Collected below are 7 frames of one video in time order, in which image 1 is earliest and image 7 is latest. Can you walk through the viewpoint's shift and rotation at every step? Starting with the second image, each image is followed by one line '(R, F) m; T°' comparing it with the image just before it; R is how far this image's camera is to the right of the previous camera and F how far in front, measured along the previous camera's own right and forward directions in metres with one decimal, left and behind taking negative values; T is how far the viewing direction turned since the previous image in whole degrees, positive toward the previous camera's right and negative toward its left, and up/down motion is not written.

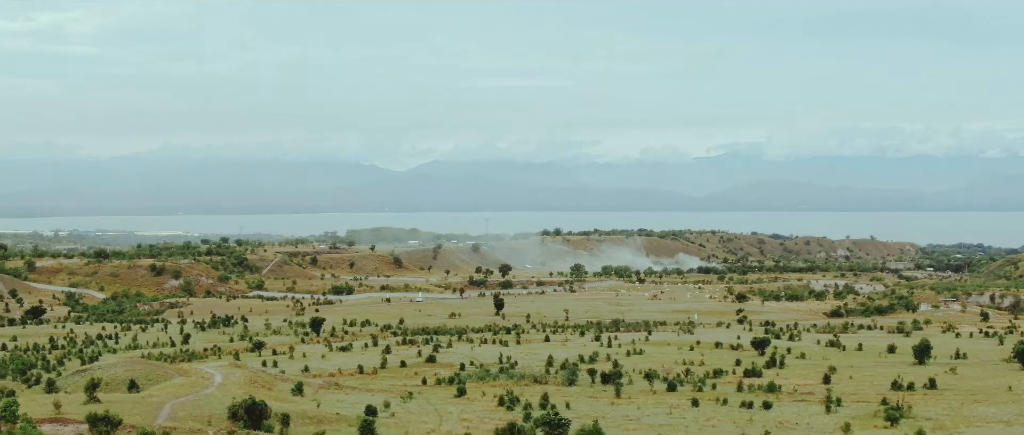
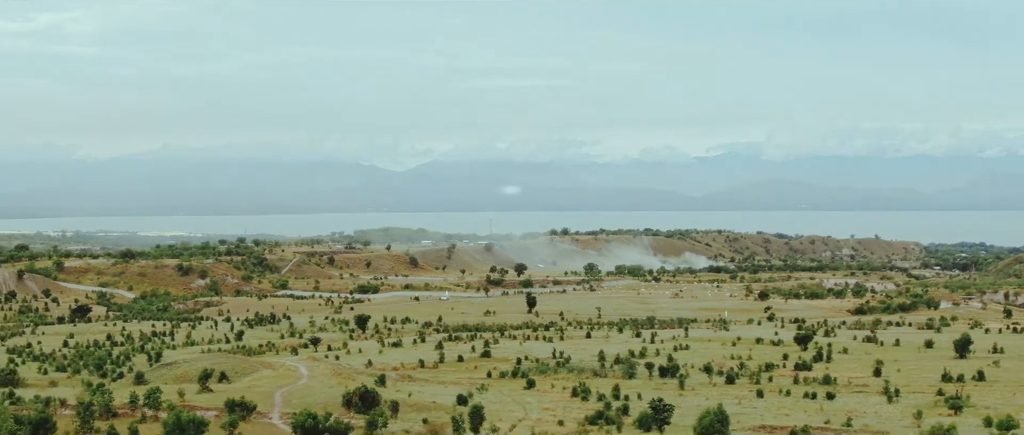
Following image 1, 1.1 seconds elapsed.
(-2.5, -1.4) m; 0°
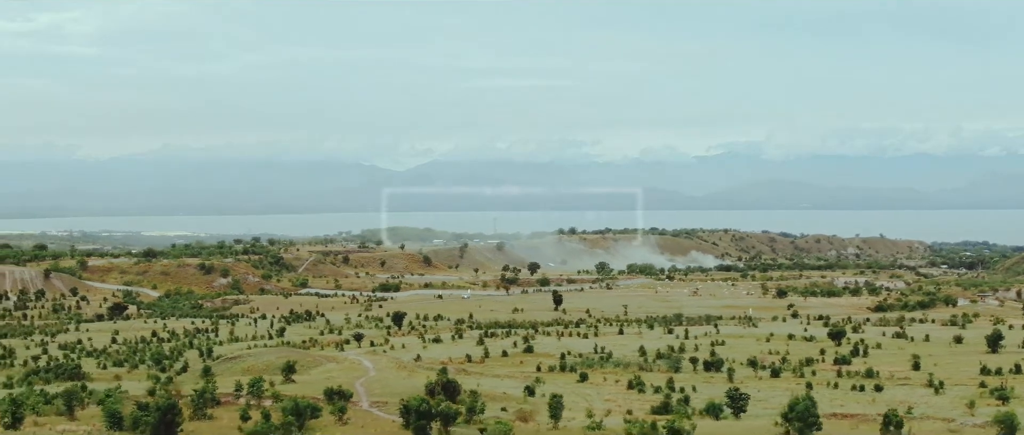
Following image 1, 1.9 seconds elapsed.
(-2.1, -1.2) m; 0°
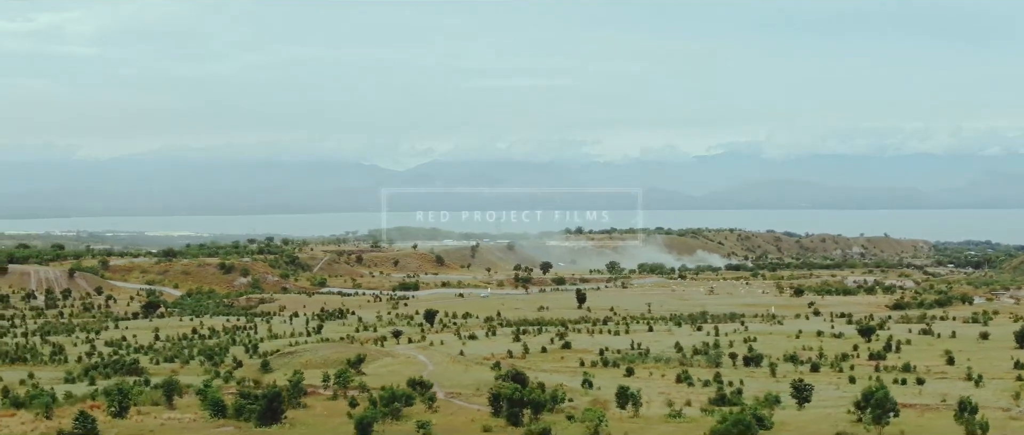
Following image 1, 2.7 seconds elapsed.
(-1.9, -1.1) m; 0°
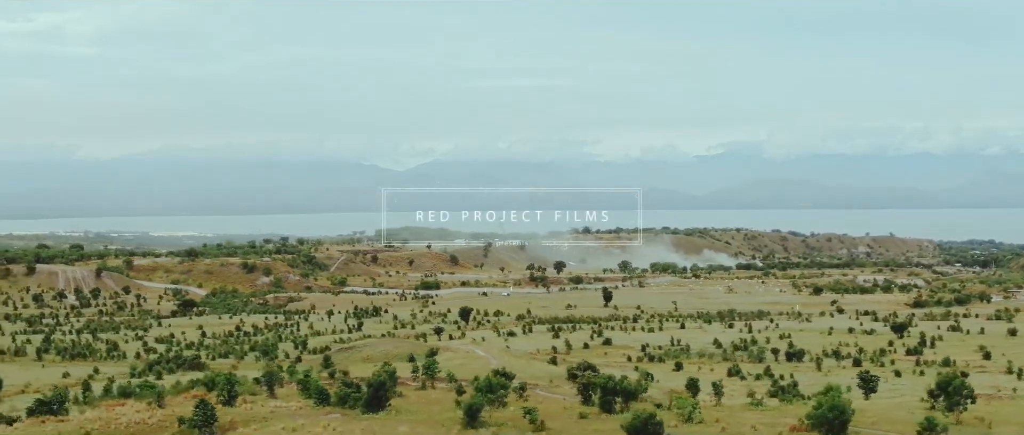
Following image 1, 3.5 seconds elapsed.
(-2.2, -1.2) m; 0°
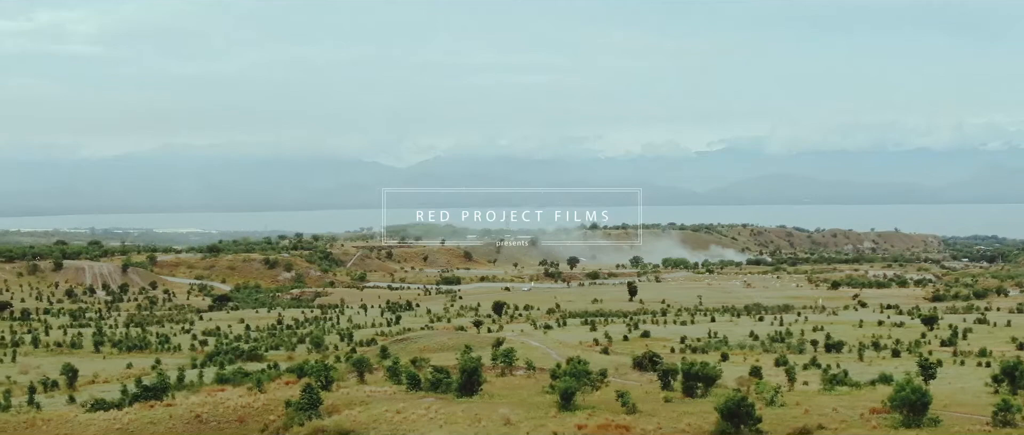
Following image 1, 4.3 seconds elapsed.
(-2.1, -1.2) m; 0°
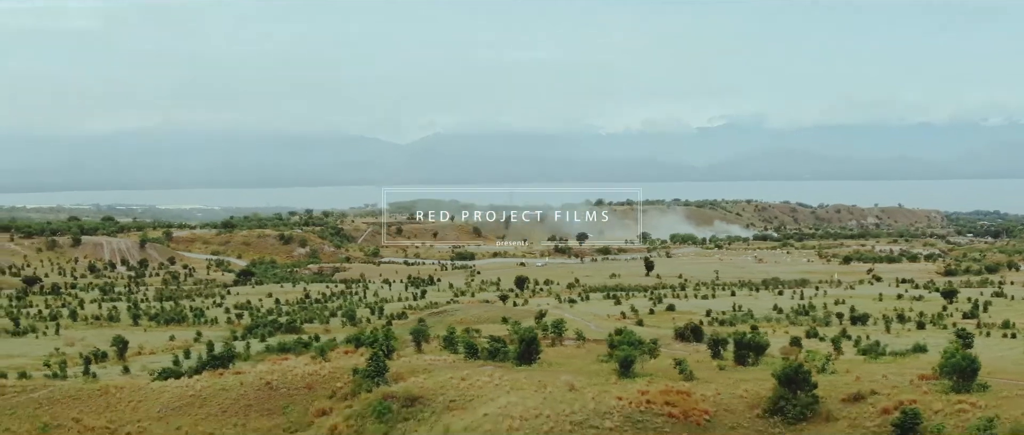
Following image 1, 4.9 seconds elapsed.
(-1.5, -0.8) m; 0°
